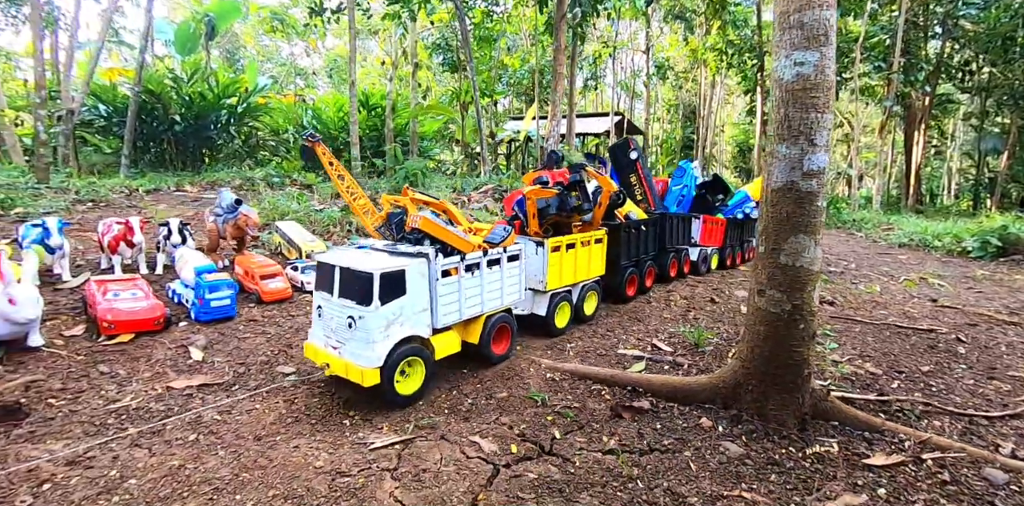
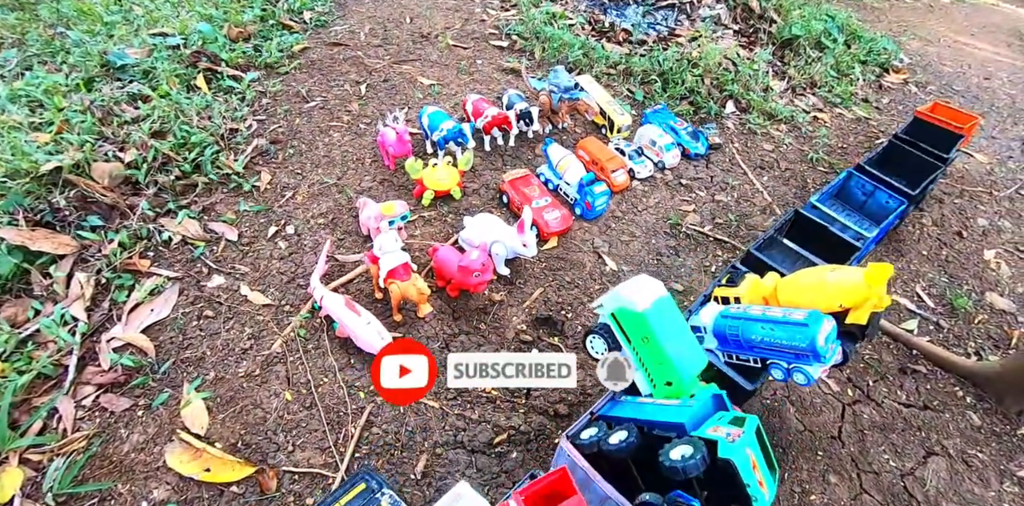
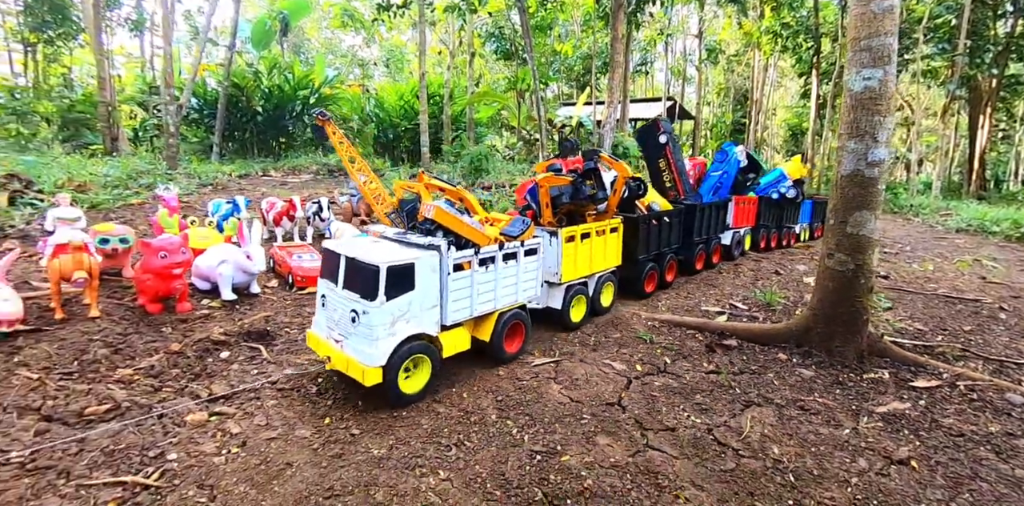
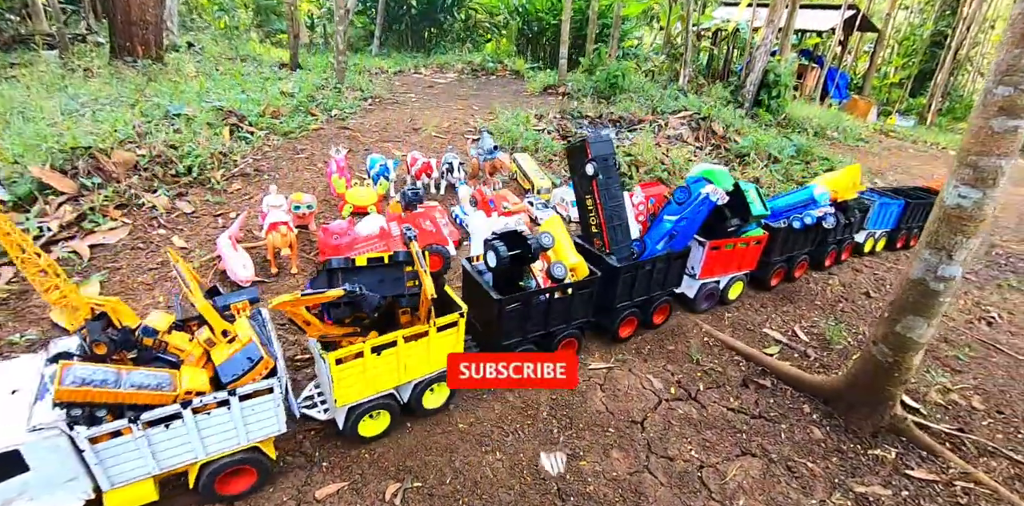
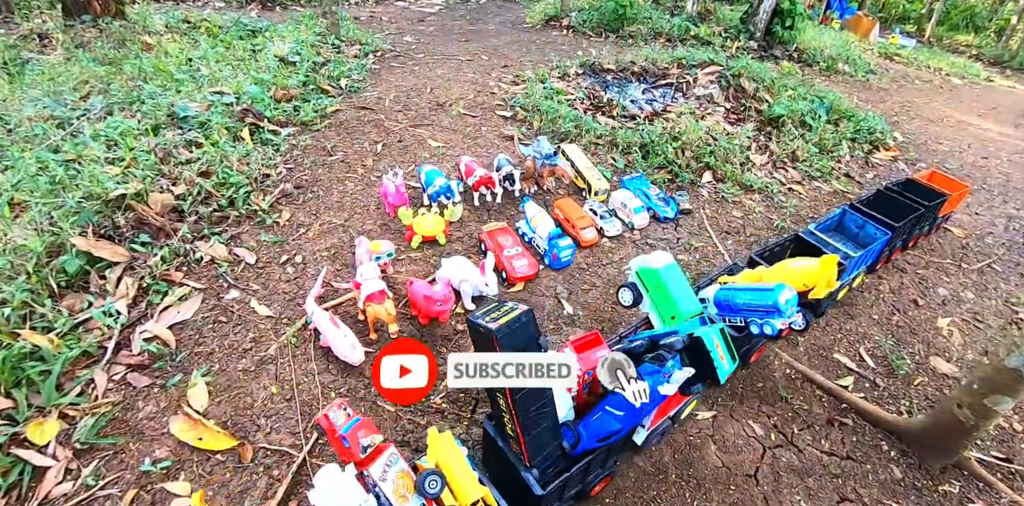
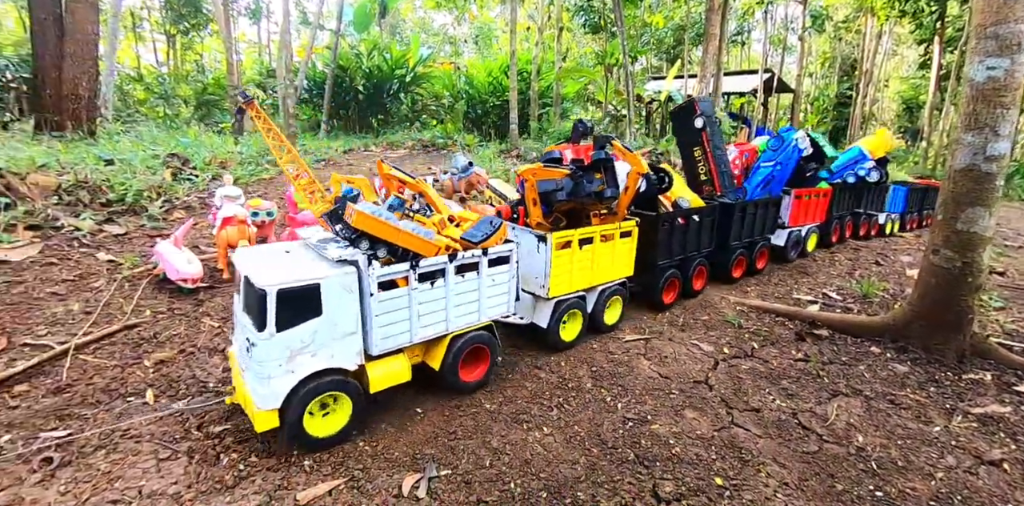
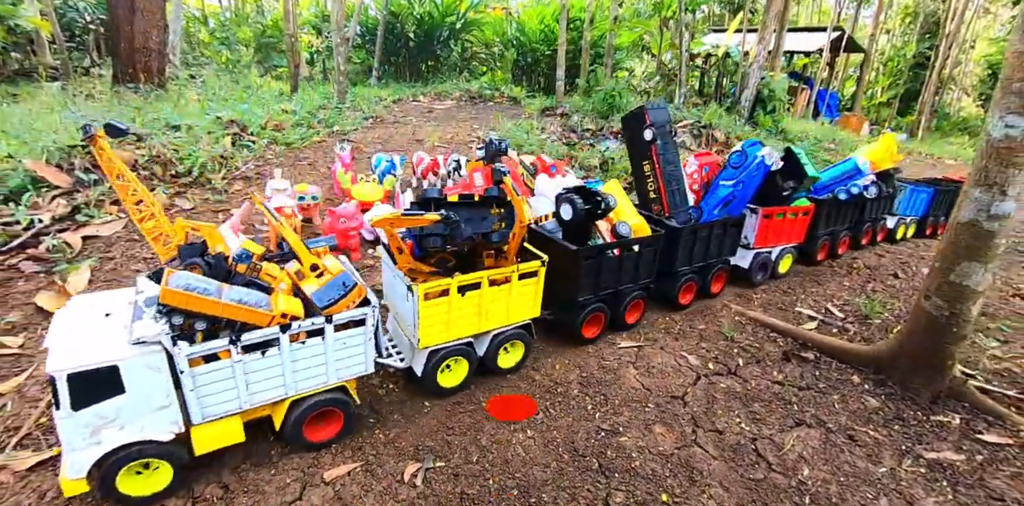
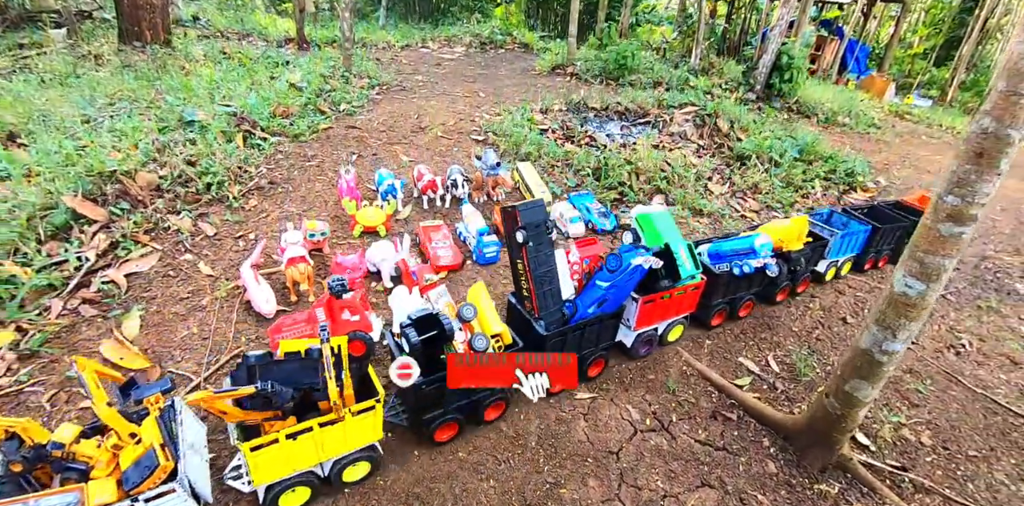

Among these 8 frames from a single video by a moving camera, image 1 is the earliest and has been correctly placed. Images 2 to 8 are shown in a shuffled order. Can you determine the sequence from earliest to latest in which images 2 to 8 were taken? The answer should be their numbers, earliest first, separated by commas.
3, 6, 7, 4, 8, 5, 2
